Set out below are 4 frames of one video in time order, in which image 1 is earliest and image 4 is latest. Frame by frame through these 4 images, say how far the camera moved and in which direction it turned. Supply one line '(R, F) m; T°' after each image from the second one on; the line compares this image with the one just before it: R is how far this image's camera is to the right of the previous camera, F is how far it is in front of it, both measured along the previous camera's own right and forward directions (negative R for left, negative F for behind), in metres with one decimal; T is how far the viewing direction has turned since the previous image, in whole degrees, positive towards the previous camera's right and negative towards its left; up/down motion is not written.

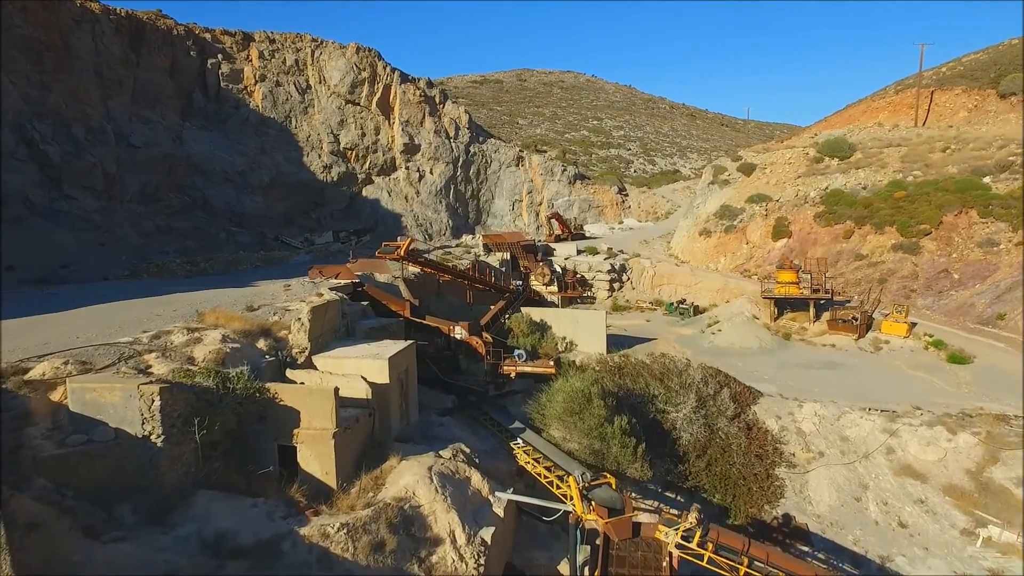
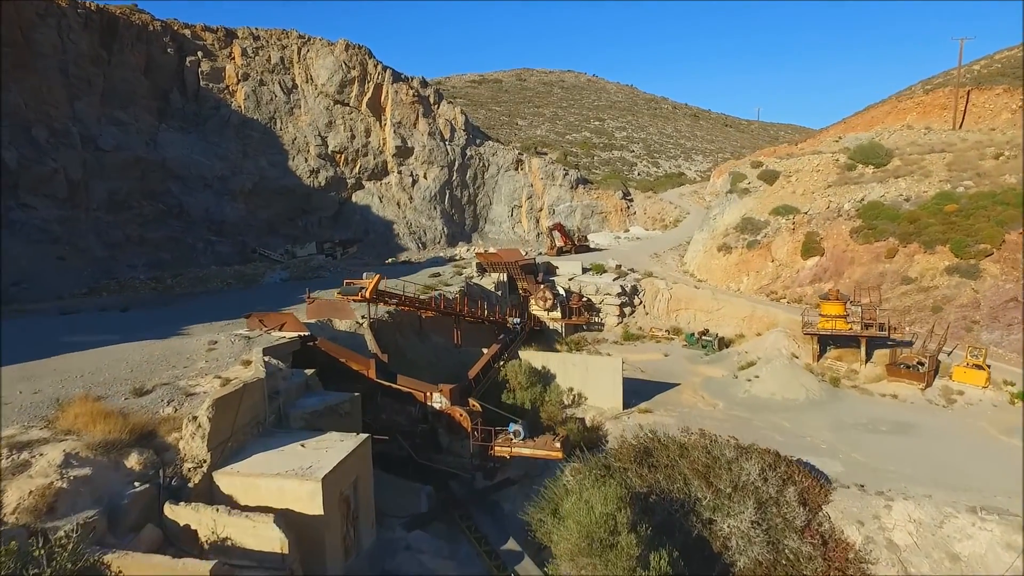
(+0.1, +2.8) m; 0°
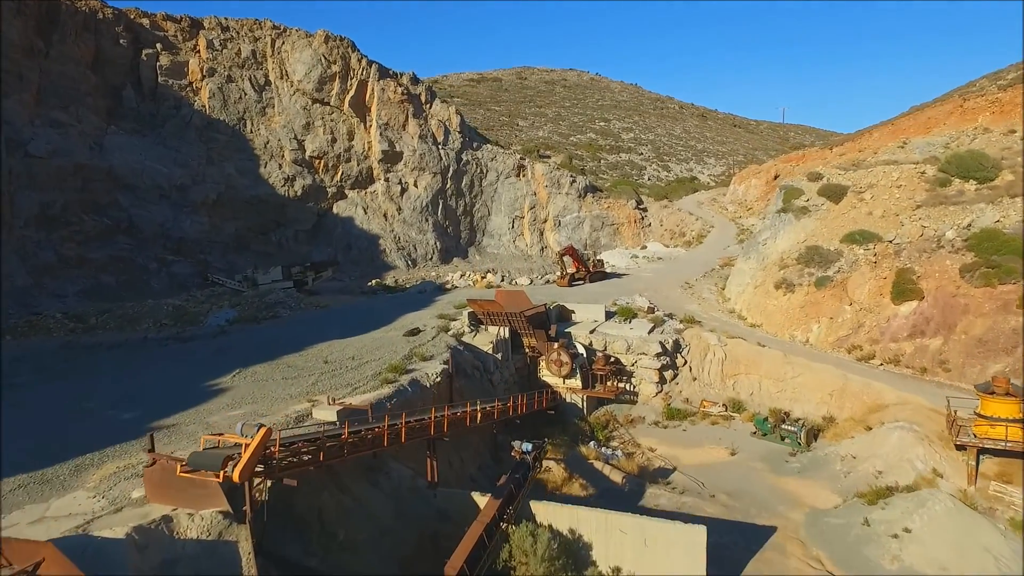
(-0.1, +5.2) m; 0°
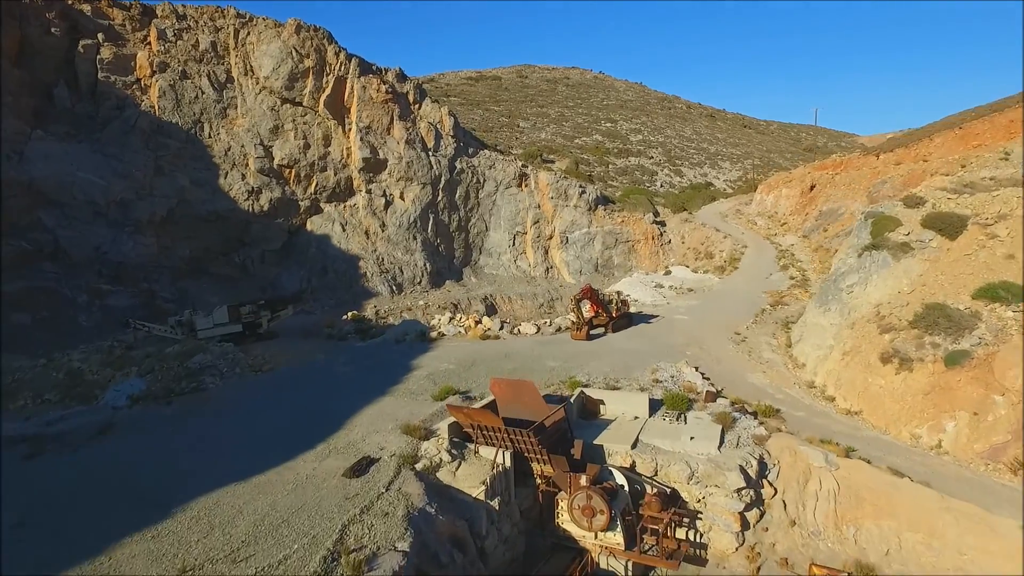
(-0.1, +5.5) m; 0°
